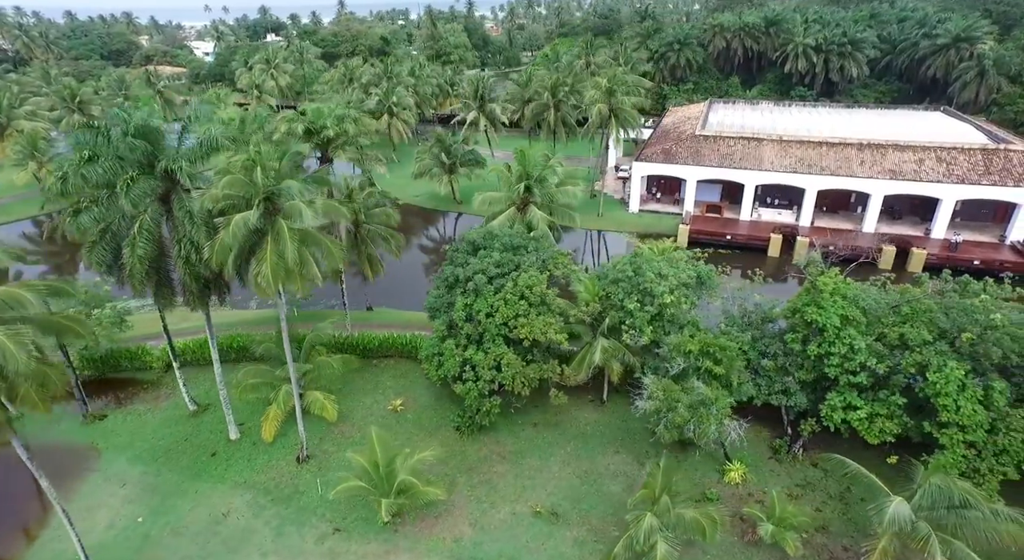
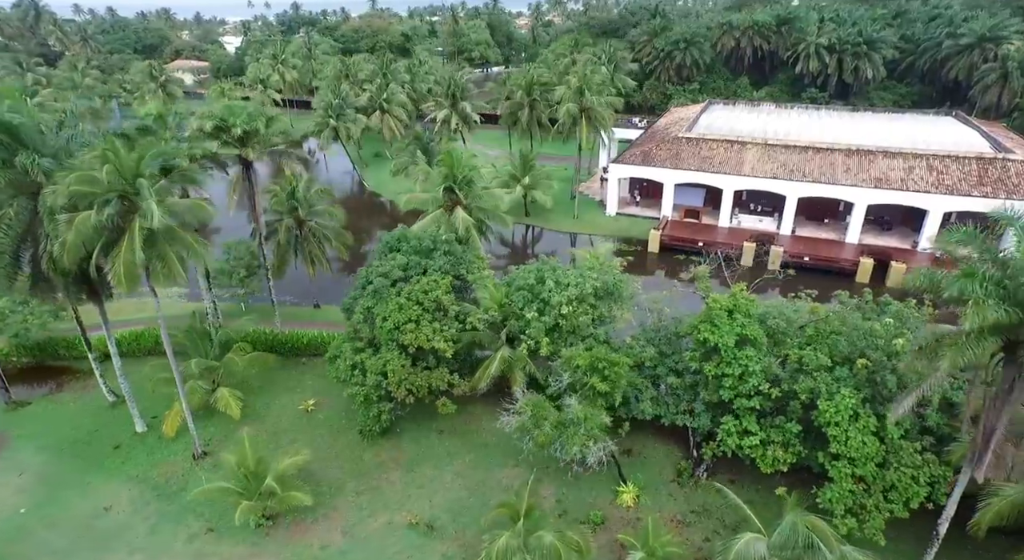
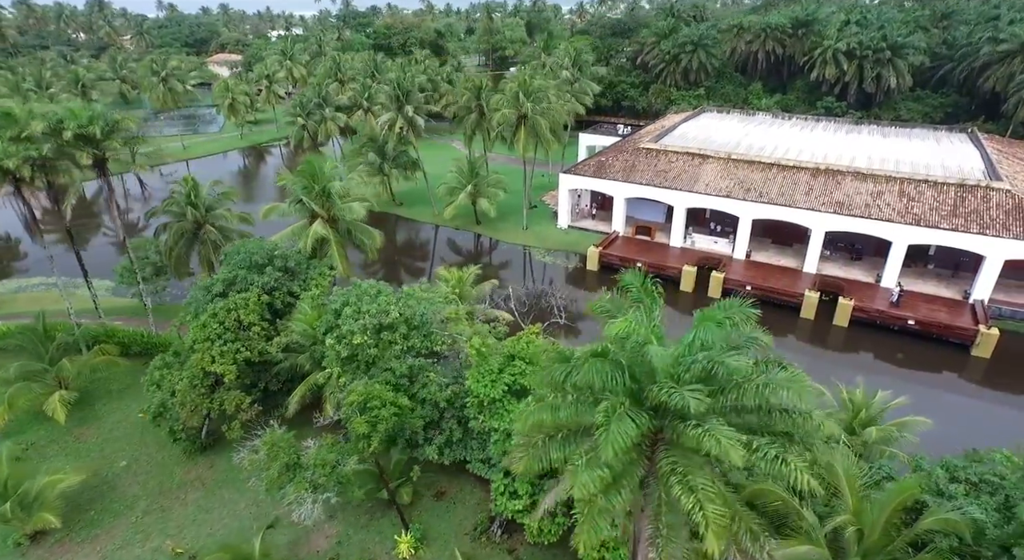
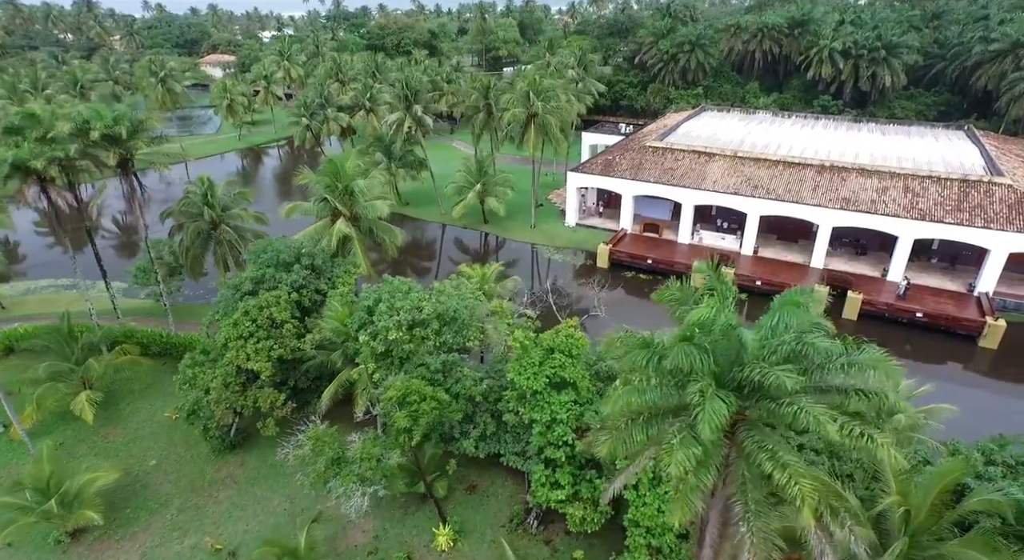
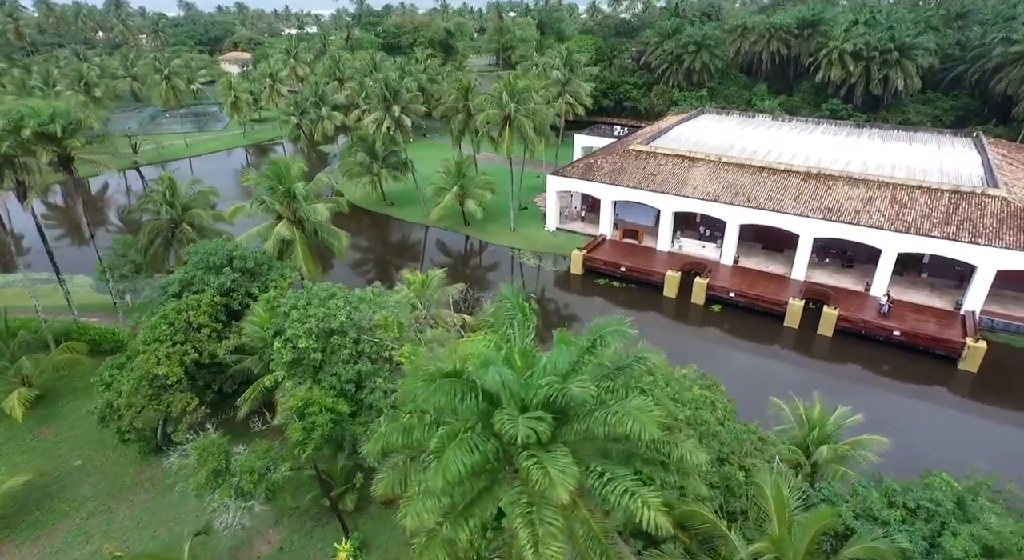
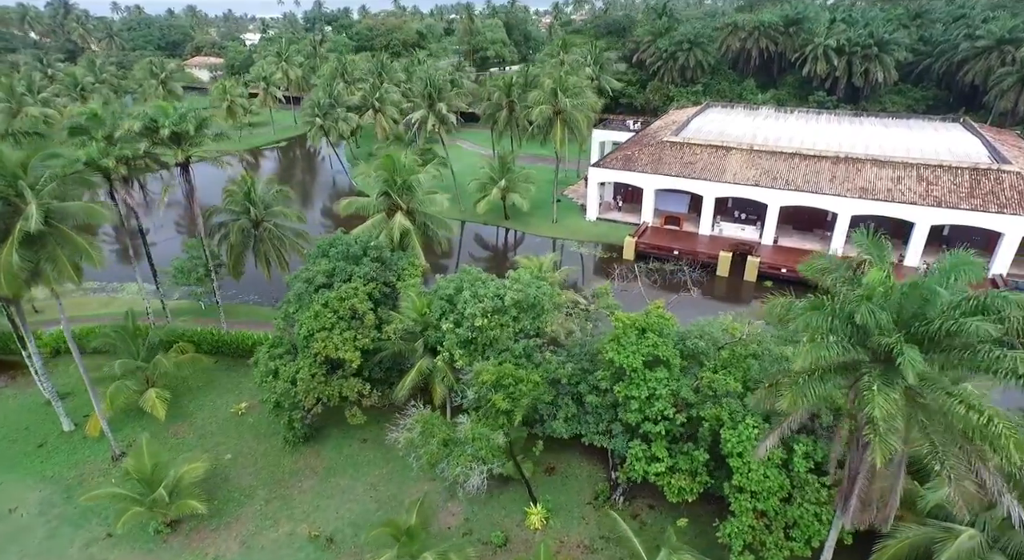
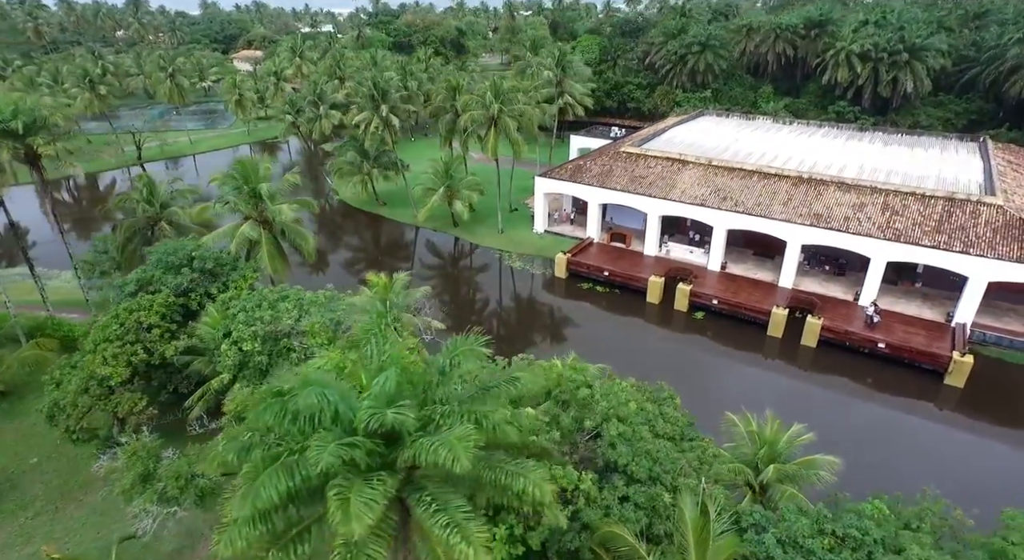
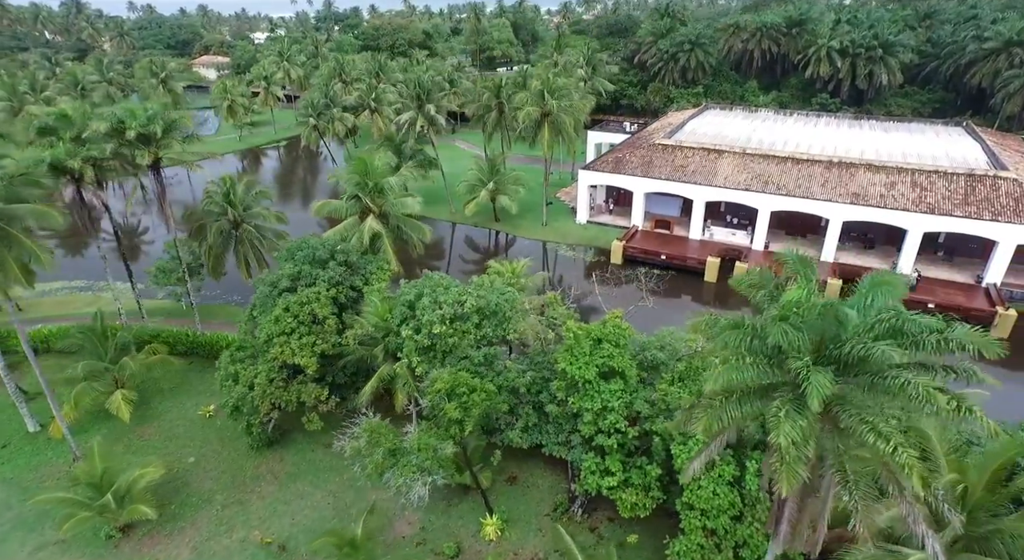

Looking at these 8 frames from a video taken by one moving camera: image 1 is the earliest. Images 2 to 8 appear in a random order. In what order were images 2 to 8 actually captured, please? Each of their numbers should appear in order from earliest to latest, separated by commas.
2, 6, 8, 4, 3, 5, 7
